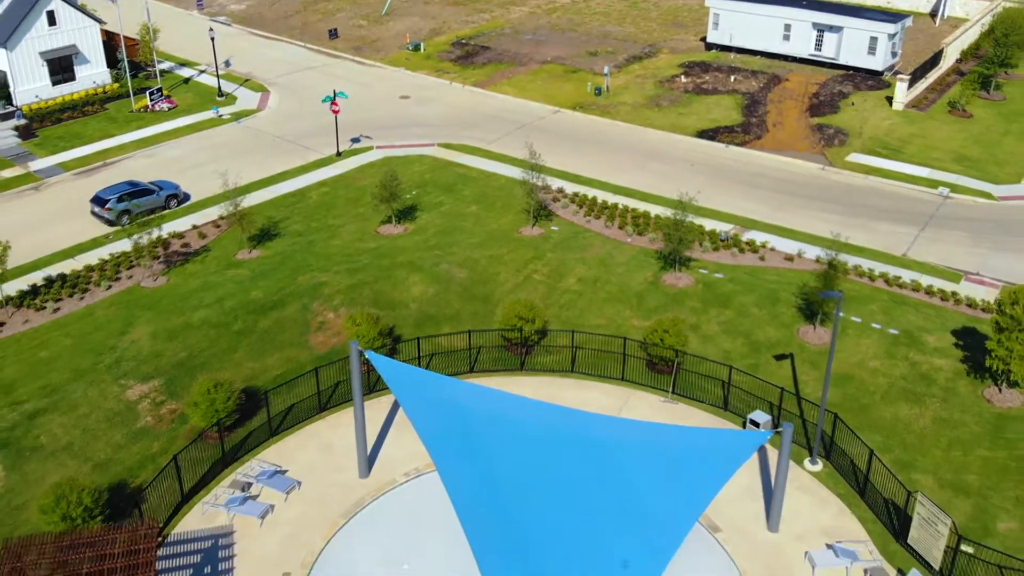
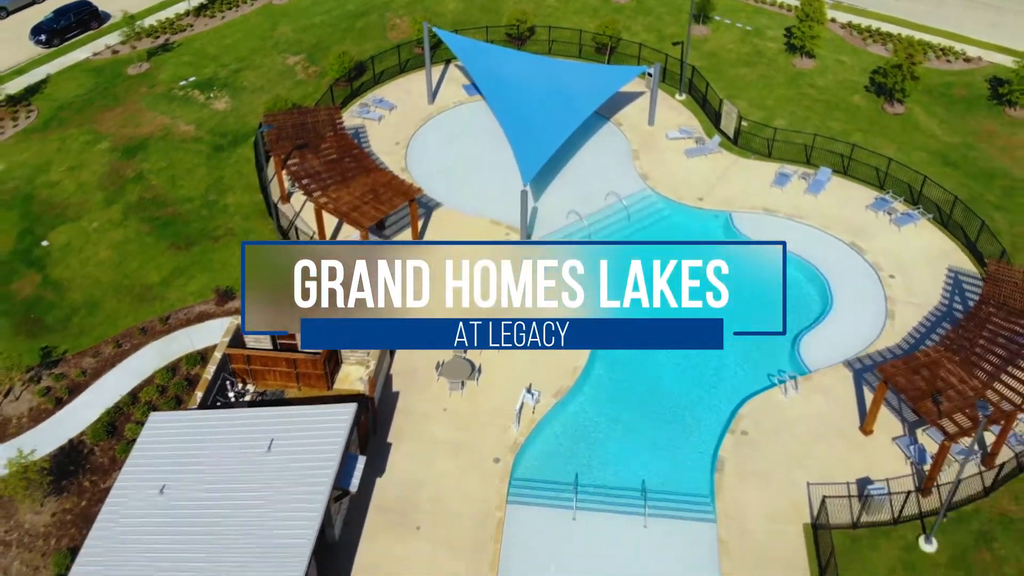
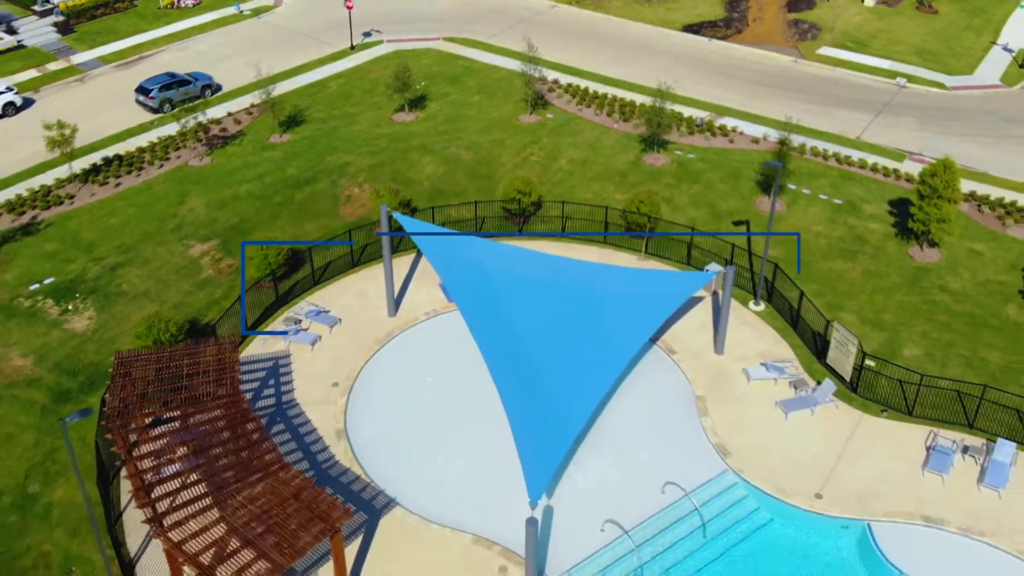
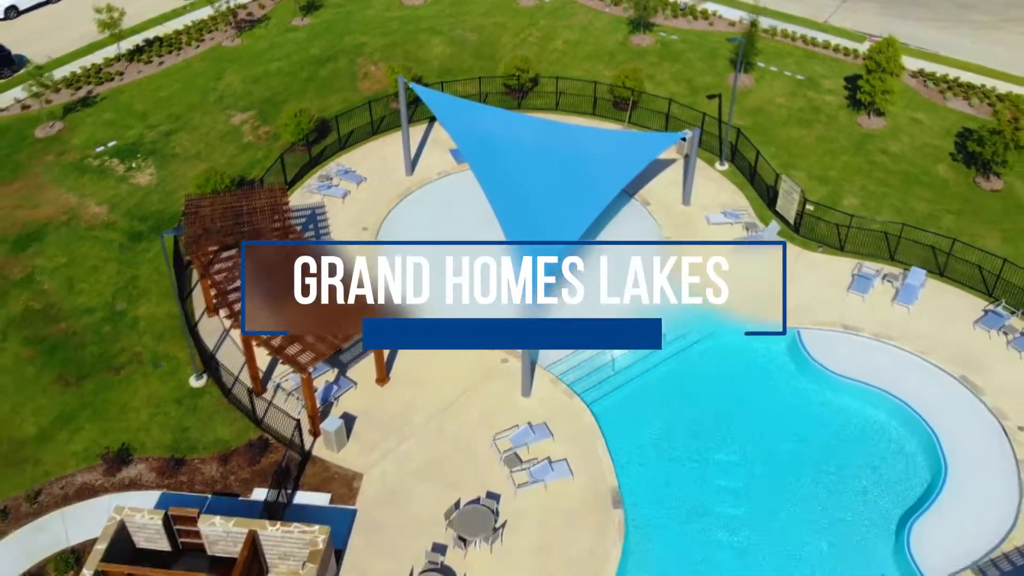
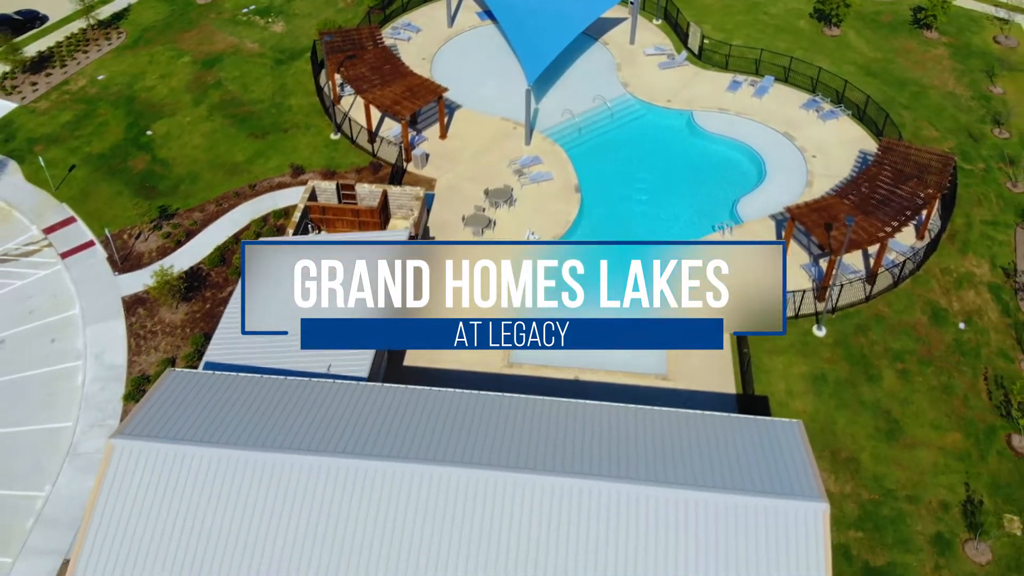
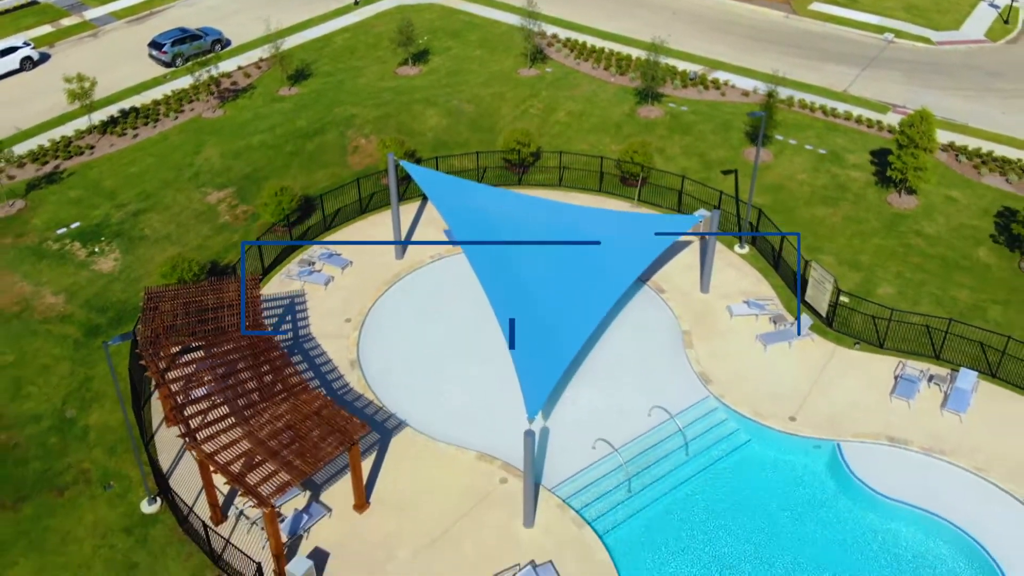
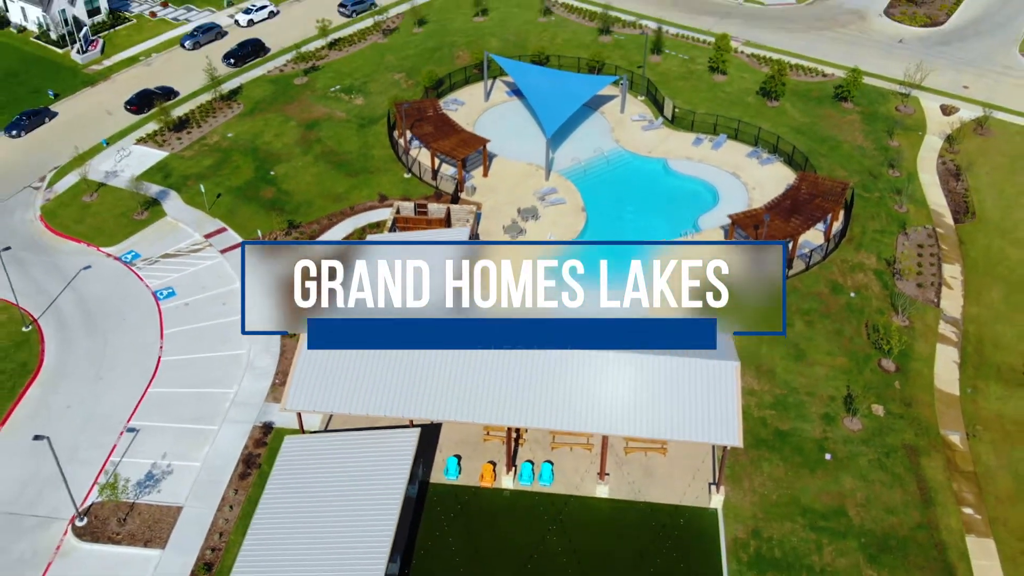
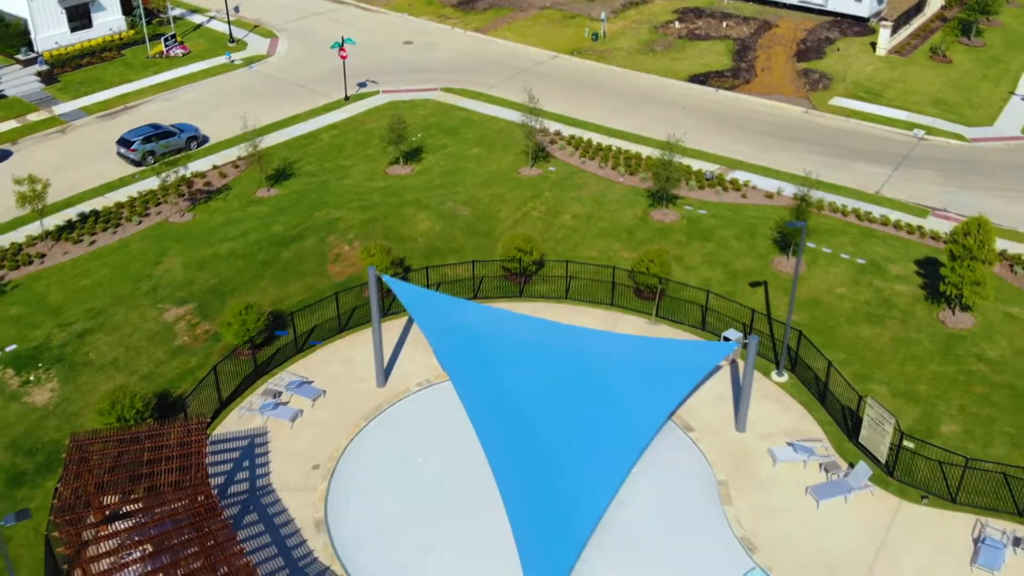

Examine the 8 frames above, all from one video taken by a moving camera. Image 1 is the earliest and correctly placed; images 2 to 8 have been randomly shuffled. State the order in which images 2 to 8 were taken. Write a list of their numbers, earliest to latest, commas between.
8, 3, 6, 4, 2, 5, 7
